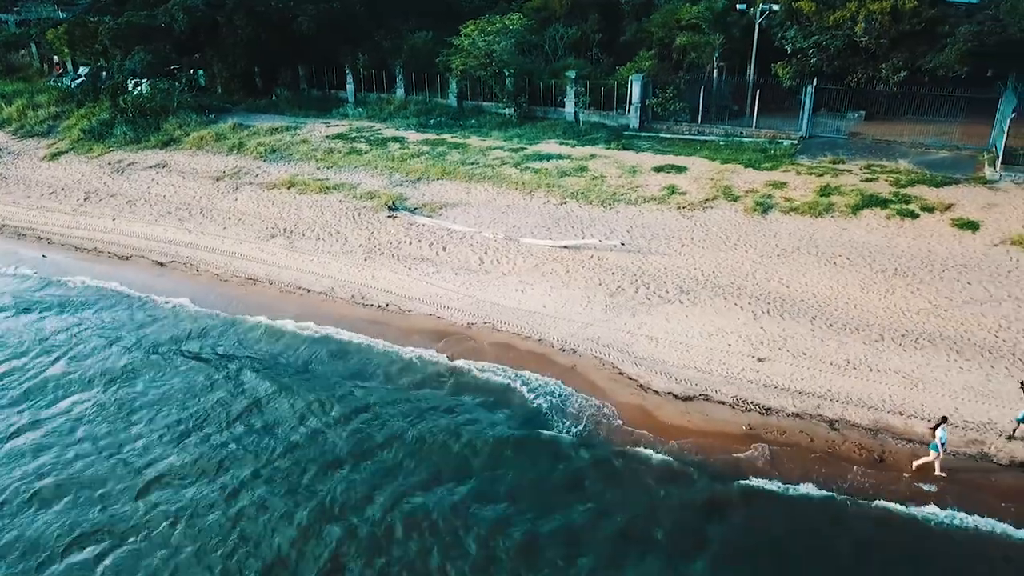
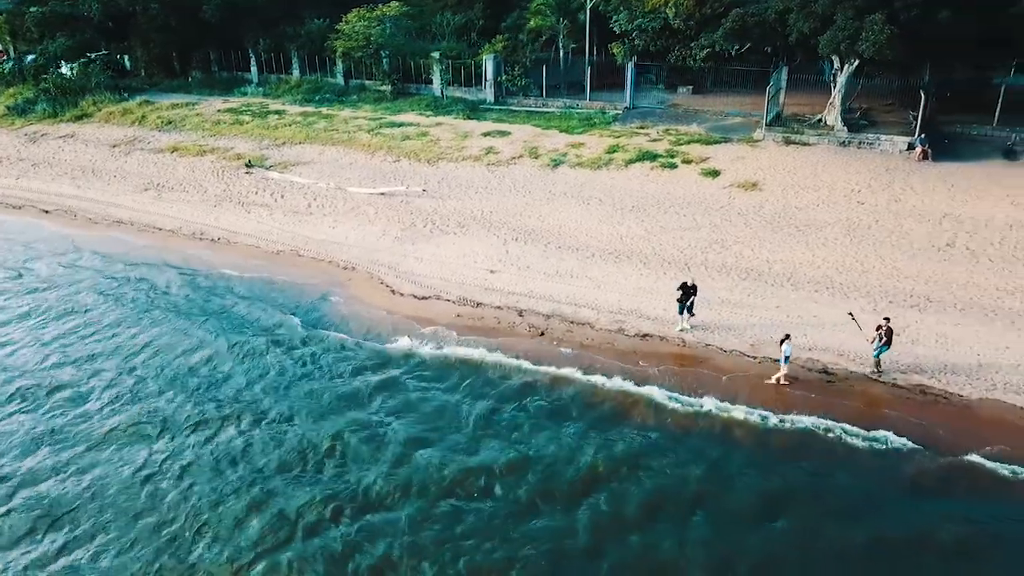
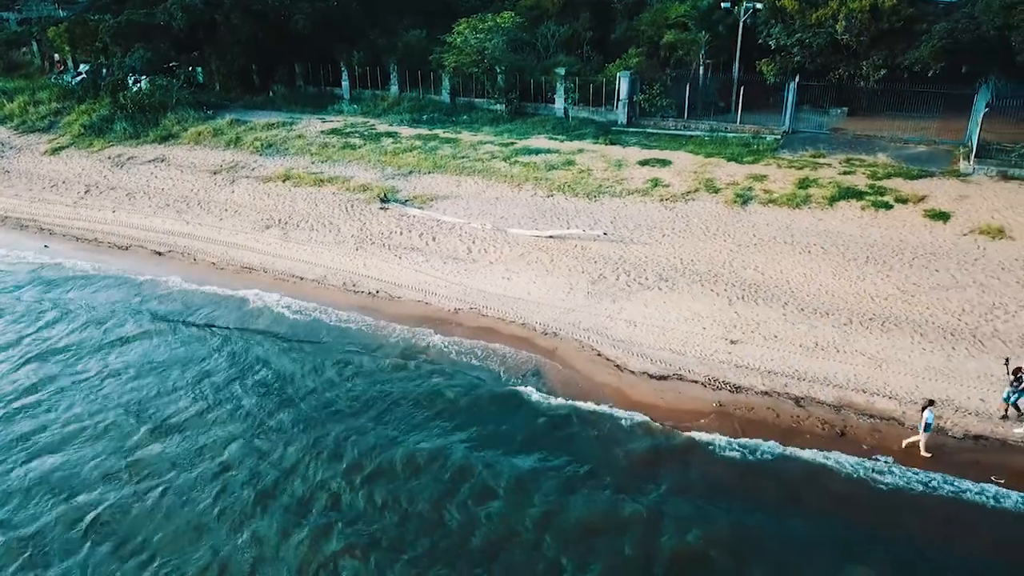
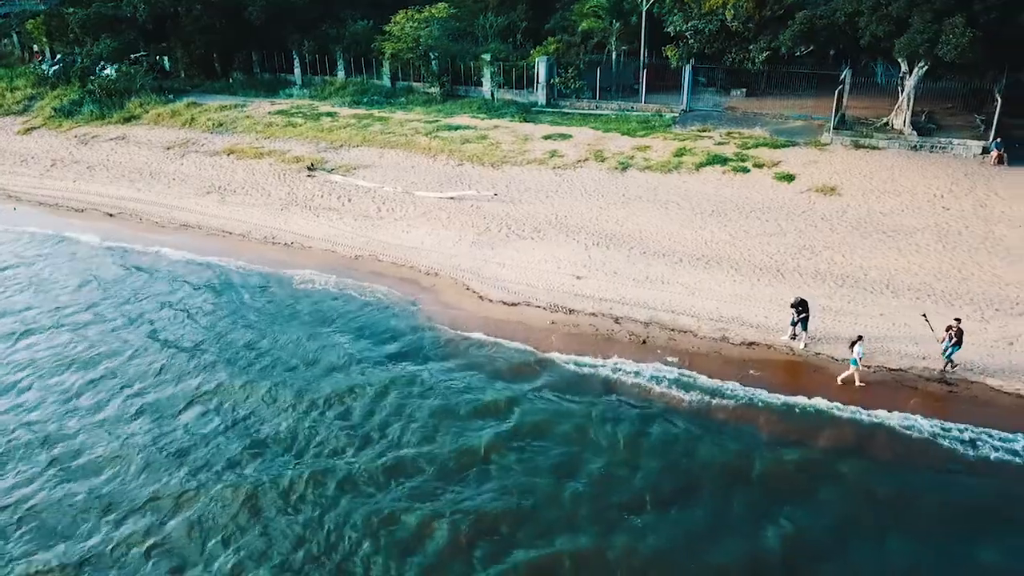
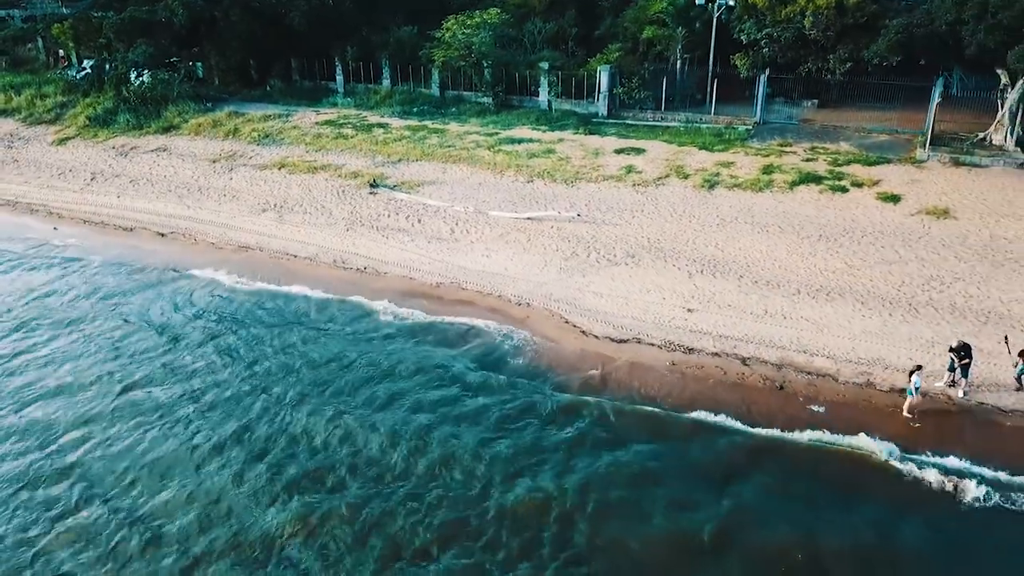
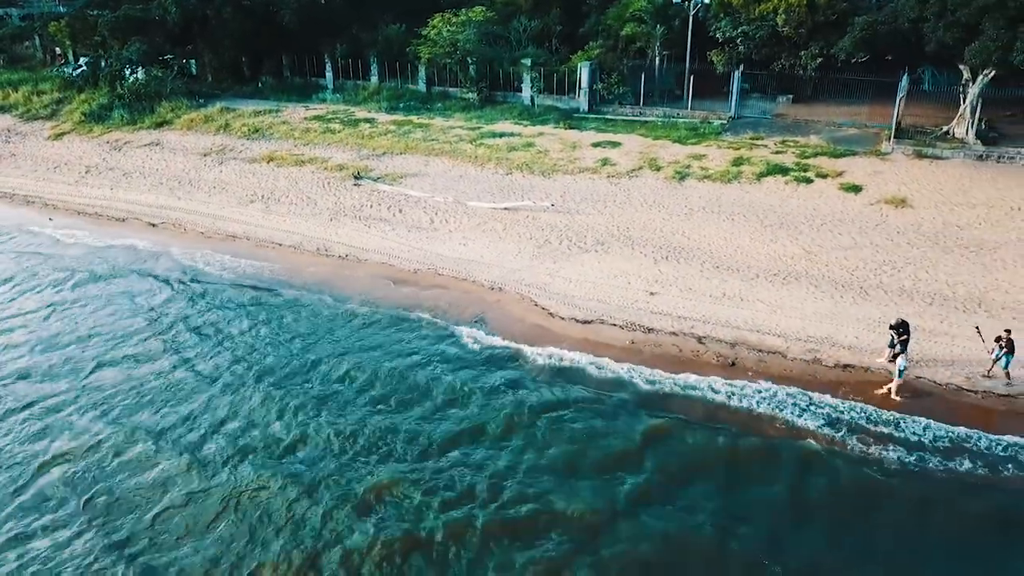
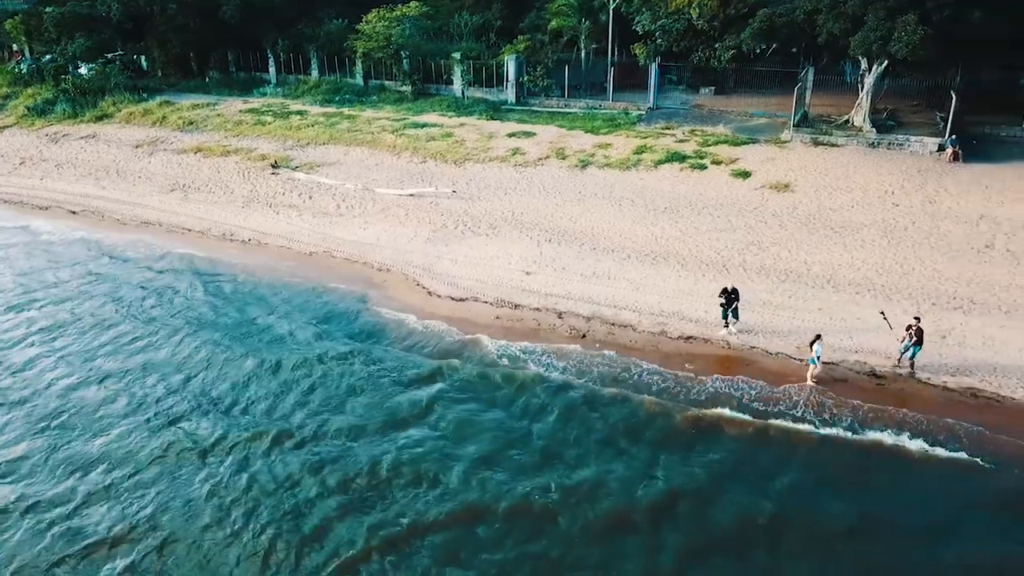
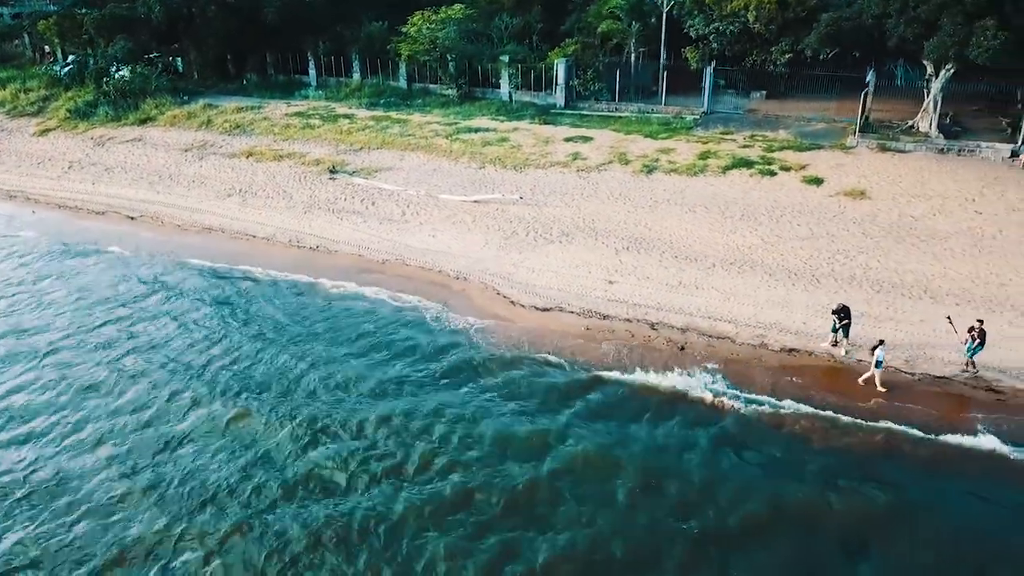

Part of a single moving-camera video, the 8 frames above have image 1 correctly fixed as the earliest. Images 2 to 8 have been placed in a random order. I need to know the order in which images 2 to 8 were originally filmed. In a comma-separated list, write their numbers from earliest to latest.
3, 5, 6, 8, 4, 7, 2
